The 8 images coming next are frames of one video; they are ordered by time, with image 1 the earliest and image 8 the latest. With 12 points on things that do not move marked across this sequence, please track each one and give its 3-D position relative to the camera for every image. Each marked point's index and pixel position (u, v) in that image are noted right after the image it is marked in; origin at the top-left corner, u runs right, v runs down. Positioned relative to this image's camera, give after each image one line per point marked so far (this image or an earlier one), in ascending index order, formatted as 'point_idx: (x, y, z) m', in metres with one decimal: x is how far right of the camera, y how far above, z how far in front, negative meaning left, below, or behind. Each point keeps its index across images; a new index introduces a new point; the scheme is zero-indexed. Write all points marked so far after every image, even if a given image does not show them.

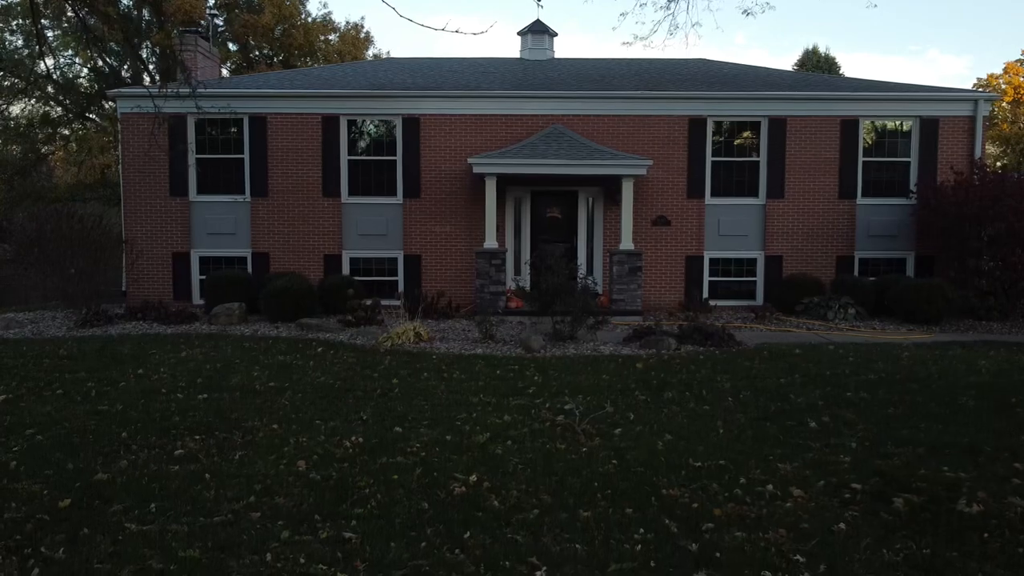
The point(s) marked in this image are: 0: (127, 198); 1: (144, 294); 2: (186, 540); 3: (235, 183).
0: (-7.5, +1.8, +15.9) m
1: (-7.3, -0.1, +16.2) m
2: (-1.8, -1.3, +4.4) m
3: (-5.4, +2.1, +16.0) m
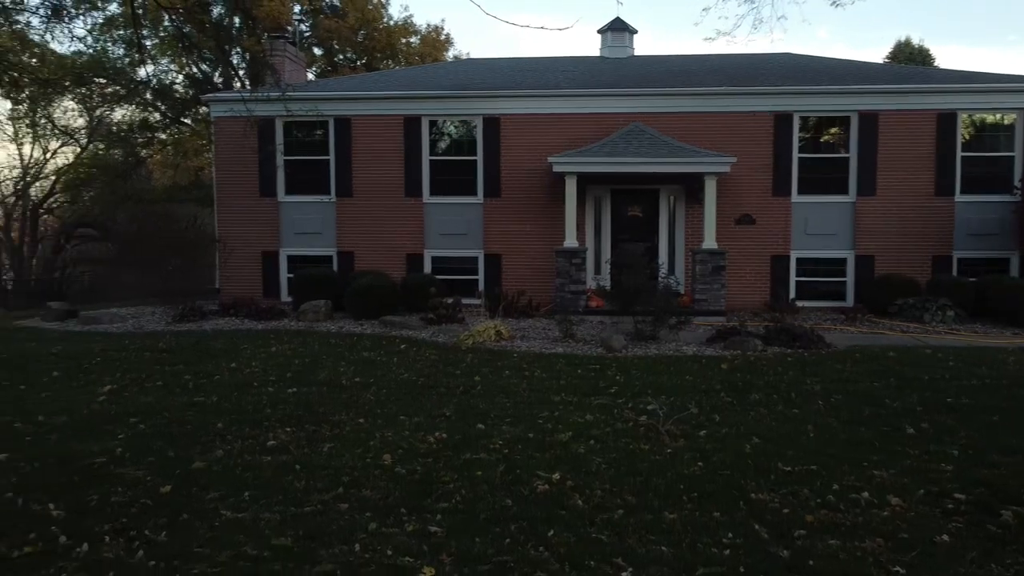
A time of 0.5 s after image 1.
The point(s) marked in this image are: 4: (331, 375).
0: (-5.9, +1.8, +16.5) m
1: (-5.7, -0.1, +16.8) m
2: (-1.3, -1.3, +4.5) m
3: (-3.8, +2.1, +16.4) m
4: (-1.9, -0.9, +8.7) m
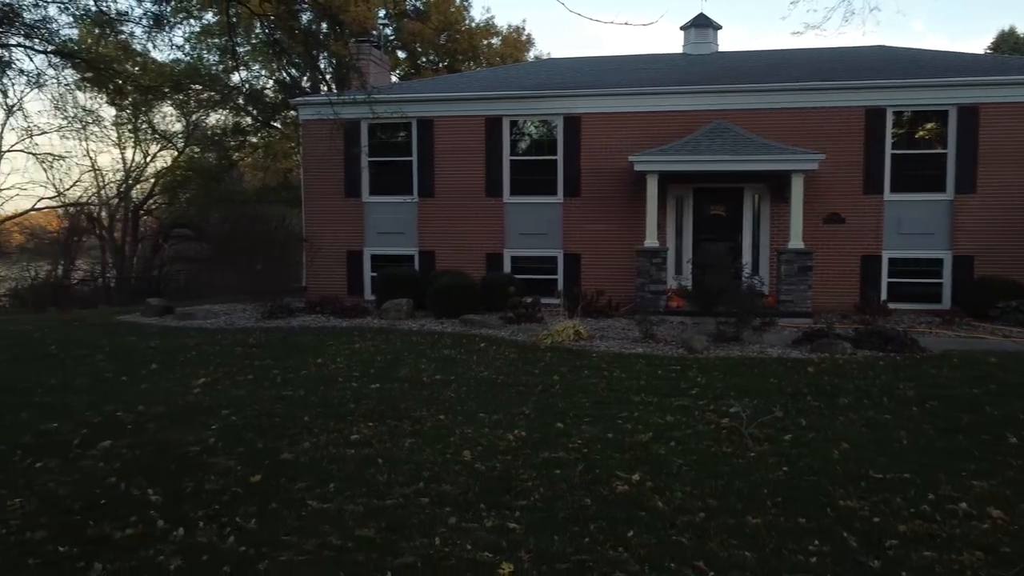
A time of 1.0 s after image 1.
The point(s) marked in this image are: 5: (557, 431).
0: (-4.3, +1.9, +17.0) m
1: (-4.0, 0.0, +17.3) m
2: (-0.9, -1.3, +4.6) m
3: (-2.2, +2.1, +16.7) m
4: (-1.1, -0.9, +8.9) m
5: (+0.4, -1.1, +6.4) m
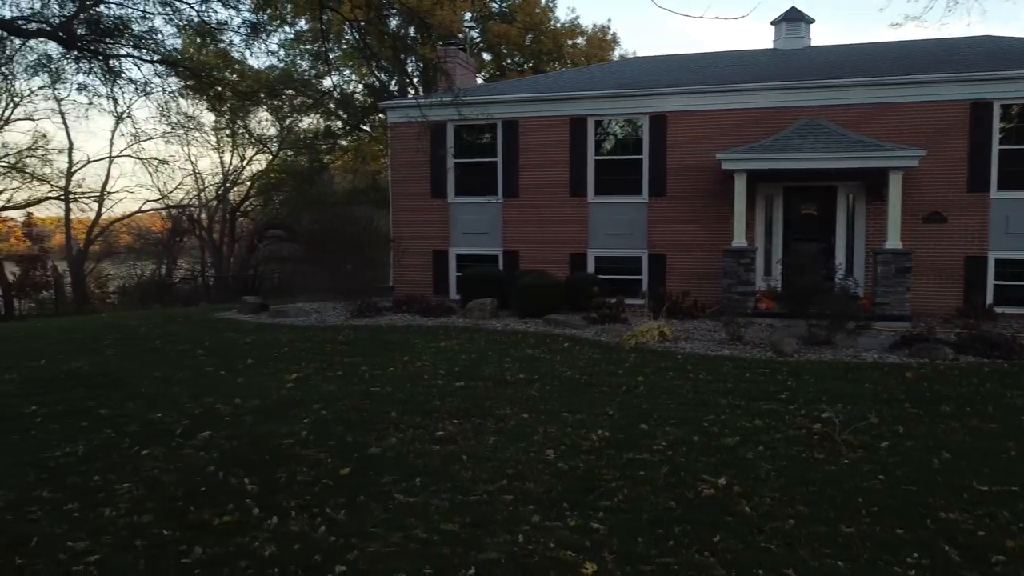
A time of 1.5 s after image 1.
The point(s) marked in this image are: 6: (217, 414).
0: (-2.5, +1.9, +17.4) m
1: (-2.2, 0.0, +17.6) m
2: (-0.4, -1.3, +4.7) m
3: (-0.5, +2.1, +16.9) m
4: (-0.2, -0.9, +9.0) m
5: (+1.0, -1.1, +6.3) m
6: (-2.6, -1.1, +7.1) m
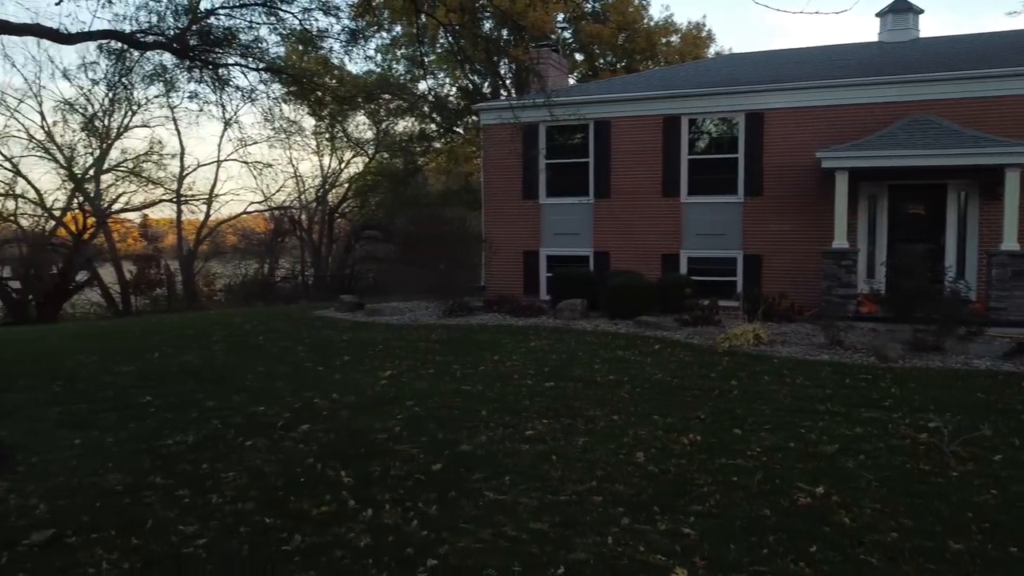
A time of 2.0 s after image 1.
0: (-0.5, +1.9, +17.6) m
1: (-0.3, 0.0, +17.8) m
2: (+0.1, -1.3, +4.7) m
3: (+1.4, +2.1, +16.8) m
4: (+0.8, -0.9, +8.9) m
5: (+1.7, -1.1, +6.2) m
6: (-1.8, -1.1, +7.4) m
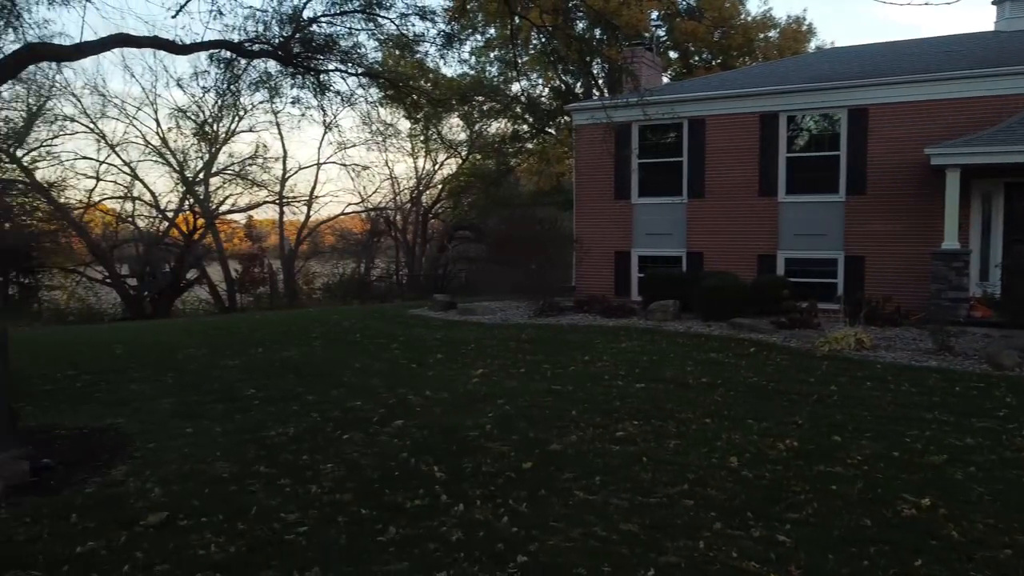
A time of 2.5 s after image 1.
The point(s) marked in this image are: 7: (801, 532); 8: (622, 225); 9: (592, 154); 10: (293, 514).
0: (+1.4, +1.9, +17.6) m
1: (+1.7, 0.0, +17.7) m
2: (+0.7, -1.3, +4.7) m
3: (+3.3, +2.1, +16.6) m
4: (+1.8, -0.9, +8.8) m
5: (+2.4, -1.1, +6.0) m
6: (-1.0, -1.1, +7.6) m
7: (+1.6, -1.3, +4.4) m
8: (+2.3, +1.3, +17.2) m
9: (+1.7, +2.8, +17.4) m
10: (-1.3, -1.3, +4.8) m
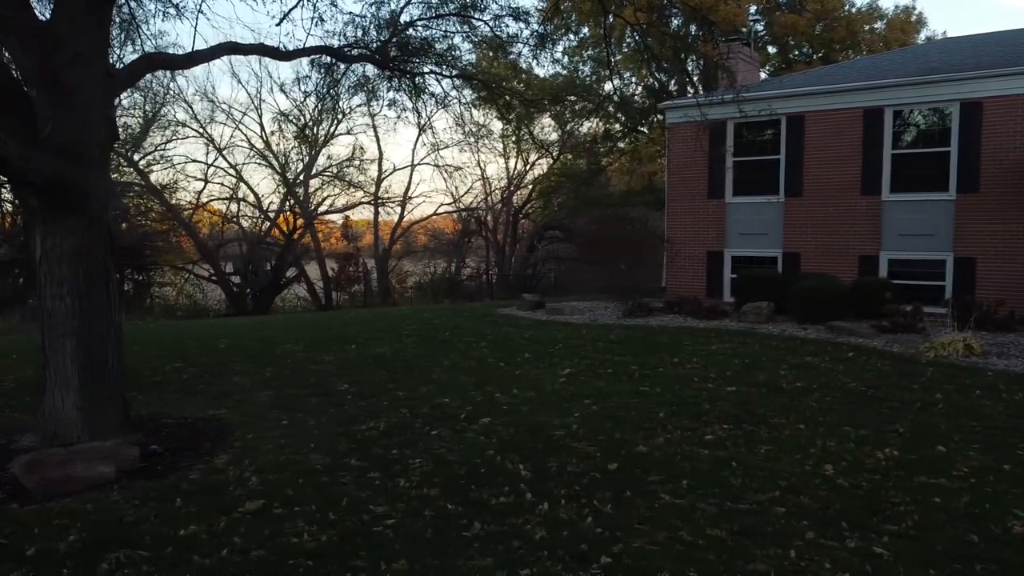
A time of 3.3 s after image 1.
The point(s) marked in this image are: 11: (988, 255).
0: (+3.4, +1.9, +17.3) m
1: (+3.6, 0.0, +17.4) m
2: (+1.1, -1.3, +4.6) m
3: (+5.1, +2.1, +16.1) m
4: (+2.7, -0.9, +8.6) m
5: (+3.0, -1.2, +5.7) m
6: (-0.1, -1.1, +7.6) m
7: (+2.0, -1.3, +4.2) m
8: (+4.2, +1.3, +16.8) m
9: (+3.6, +2.8, +17.1) m
10: (-0.8, -1.3, +4.9) m
11: (+8.2, +0.6, +14.0) m
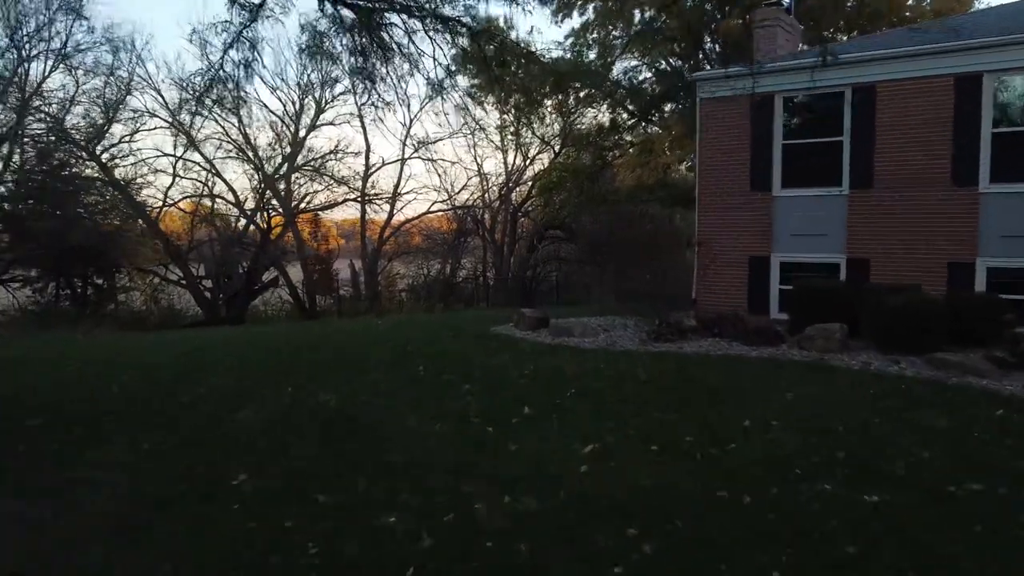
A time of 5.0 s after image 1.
0: (+3.3, +1.6, +14.1) m
1: (+3.6, -0.3, +14.2) m
2: (+1.1, -1.6, +1.4) m
3: (+5.1, +1.8, +13.0) m
4: (+2.7, -1.2, +5.4) m
5: (+2.9, -1.4, +2.5) m
6: (-0.2, -1.3, +4.4) m
7: (+2.0, -1.6, +1.1) m
8: (+4.1, +1.1, +13.6) m
9: (+3.5, +2.6, +13.9) m
10: (-0.8, -1.6, +1.7) m
11: (+8.2, +0.3, +10.9) m
